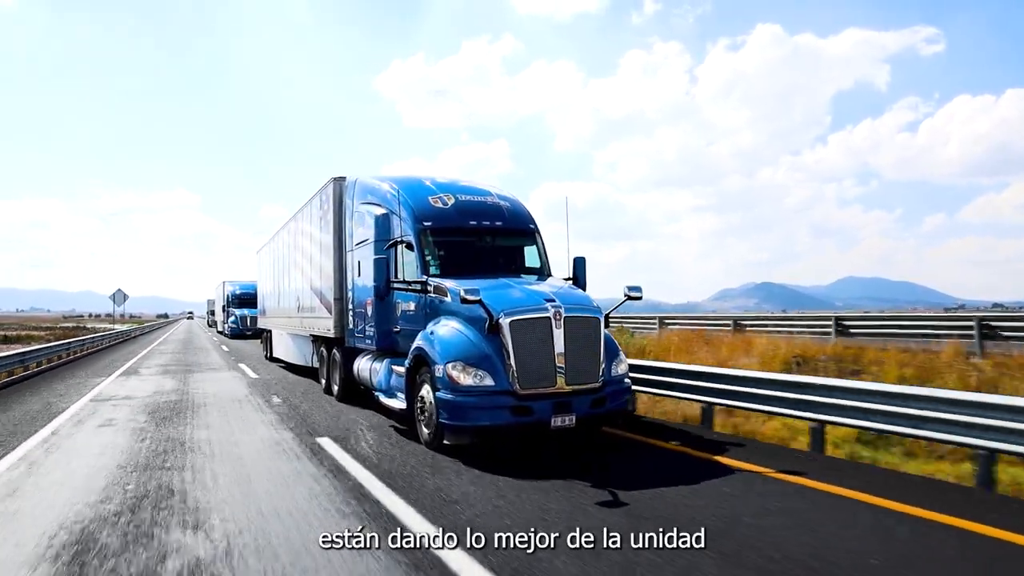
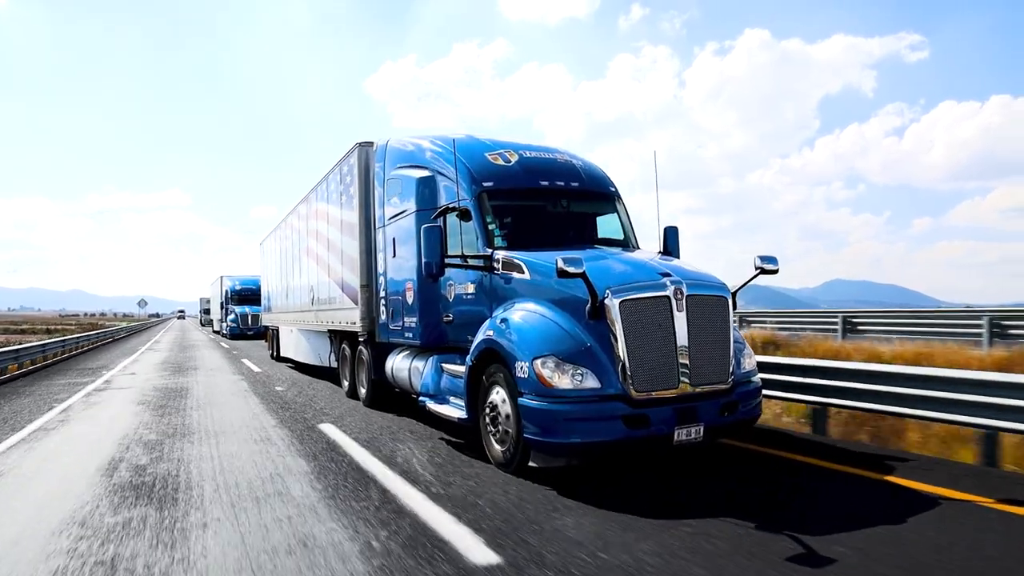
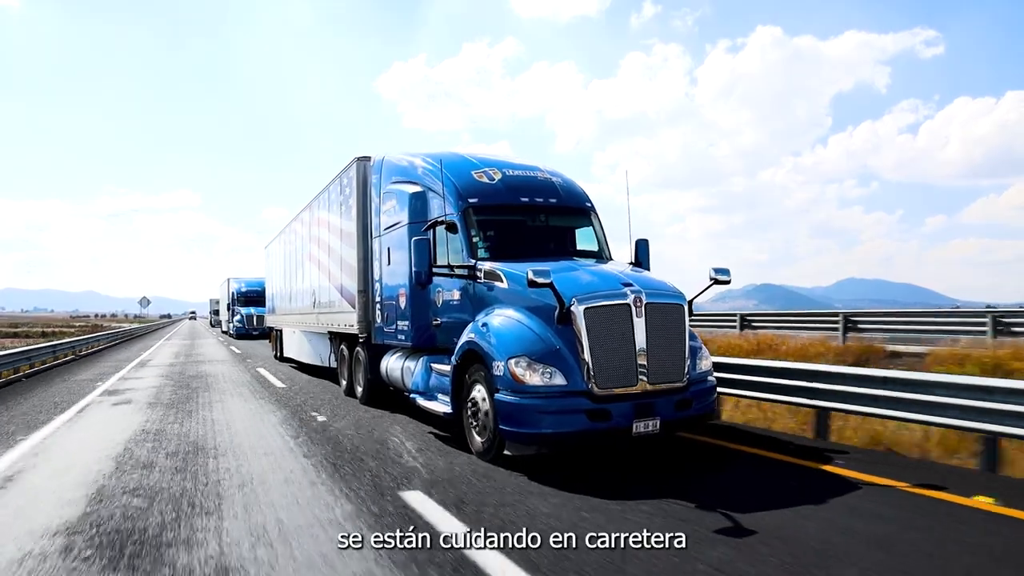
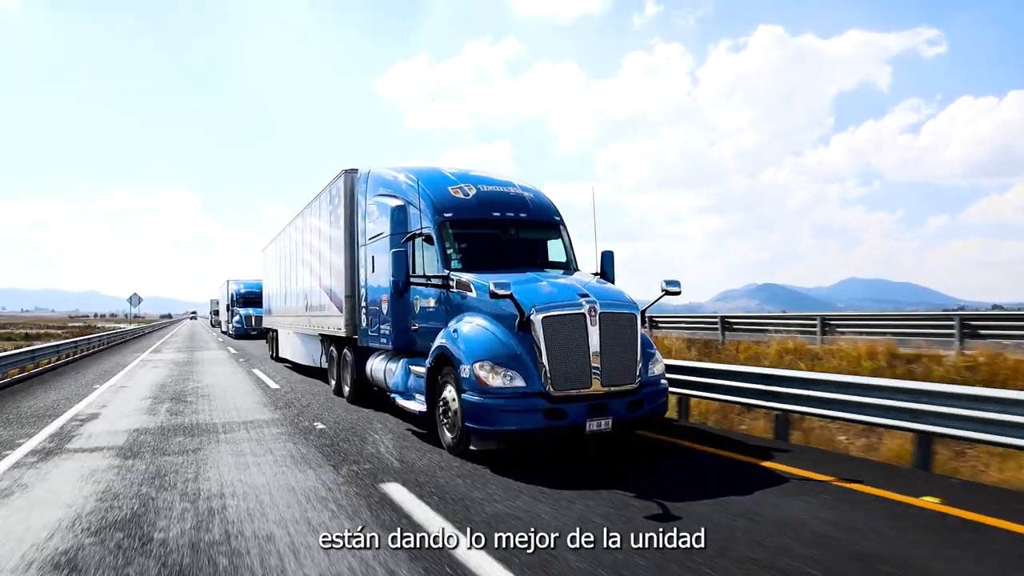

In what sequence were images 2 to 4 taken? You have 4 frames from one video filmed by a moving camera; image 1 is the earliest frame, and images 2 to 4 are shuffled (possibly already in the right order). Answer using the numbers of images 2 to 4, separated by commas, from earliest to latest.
4, 3, 2
